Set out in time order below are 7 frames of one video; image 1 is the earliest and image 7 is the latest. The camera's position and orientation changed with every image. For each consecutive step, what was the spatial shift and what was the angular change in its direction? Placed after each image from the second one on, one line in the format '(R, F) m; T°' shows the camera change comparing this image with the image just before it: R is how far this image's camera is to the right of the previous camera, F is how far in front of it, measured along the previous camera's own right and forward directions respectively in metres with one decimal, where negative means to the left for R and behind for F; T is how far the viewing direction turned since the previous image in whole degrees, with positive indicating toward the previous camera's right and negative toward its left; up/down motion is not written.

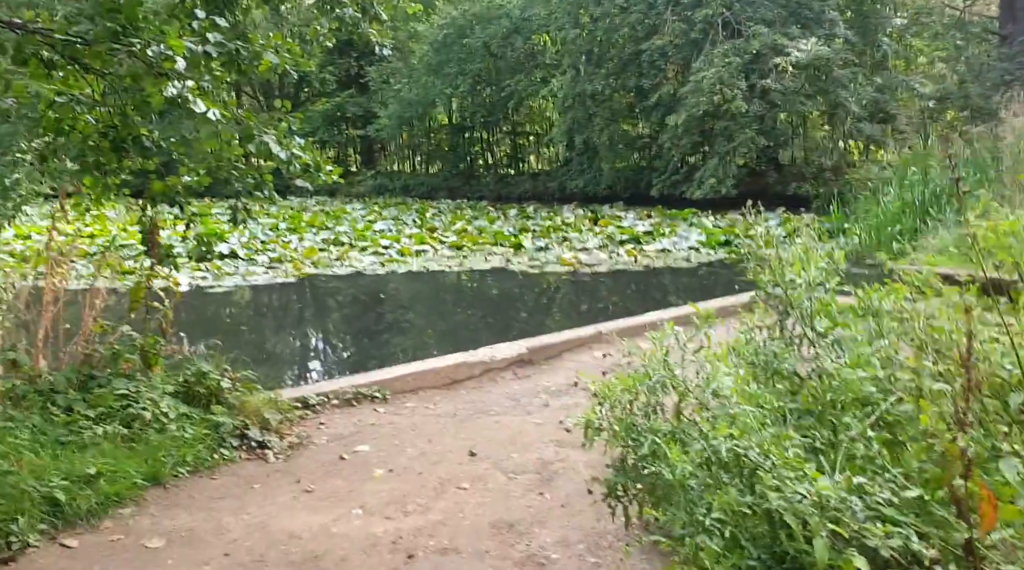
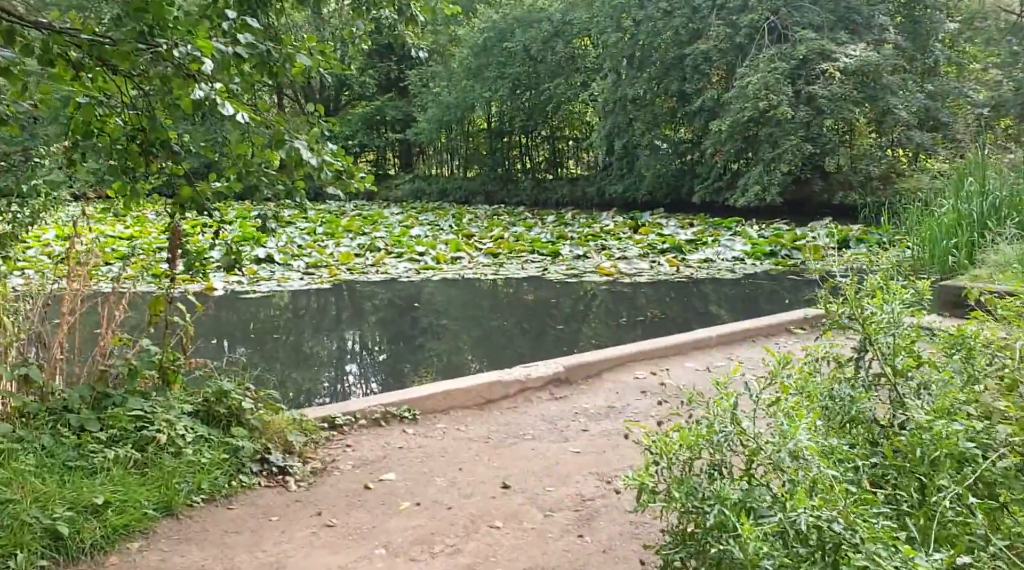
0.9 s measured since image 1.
(0.0, +0.2) m; -2°
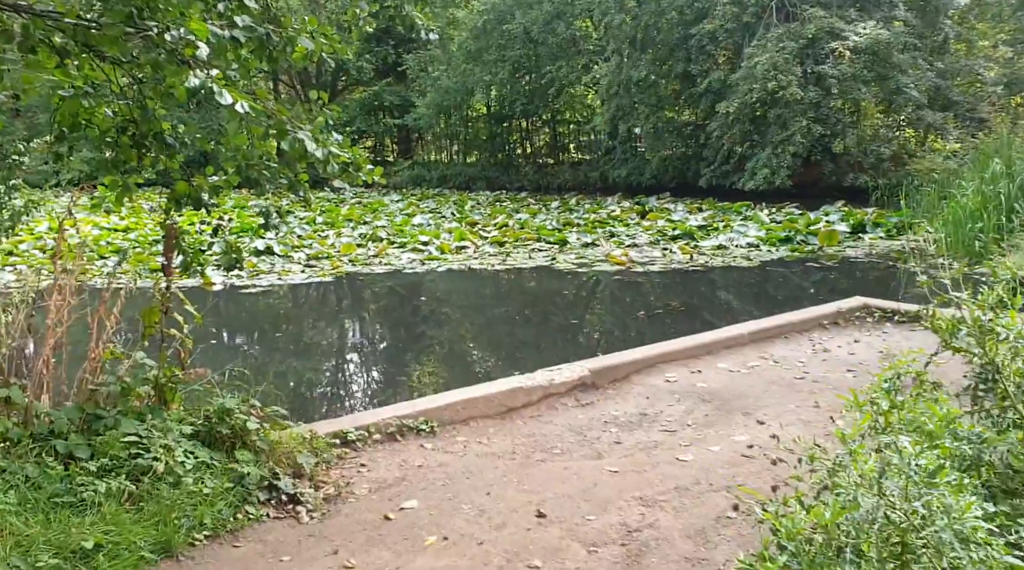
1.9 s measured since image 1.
(-0.1, +0.2) m; 0°
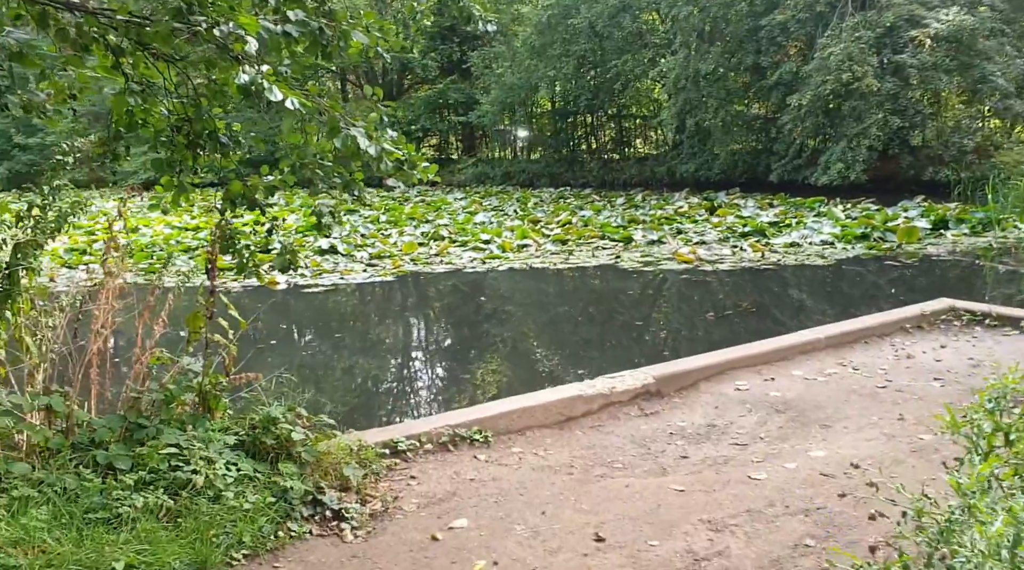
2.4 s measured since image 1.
(0.0, +0.1) m; -4°
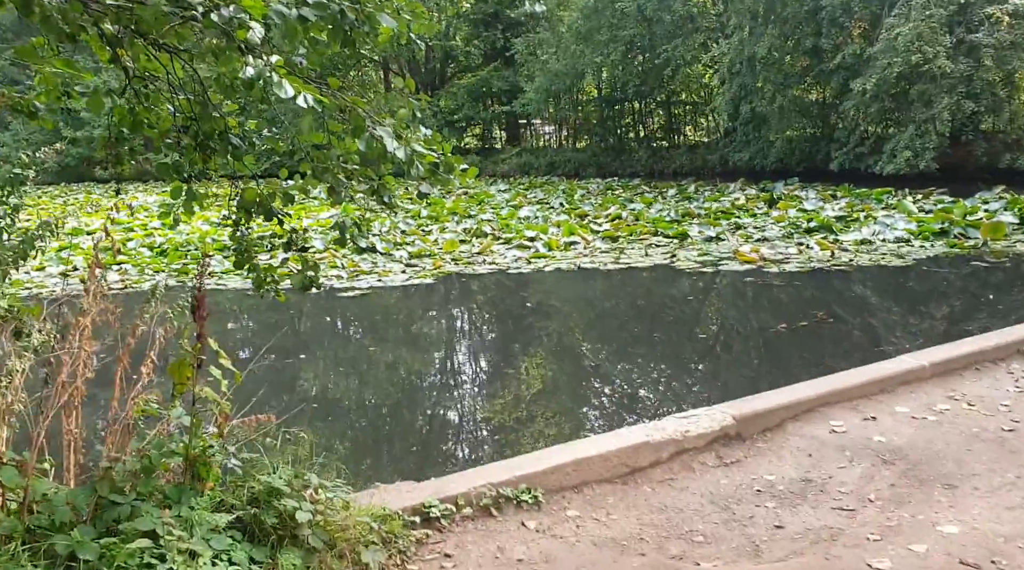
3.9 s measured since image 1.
(0.0, +0.4) m; -3°
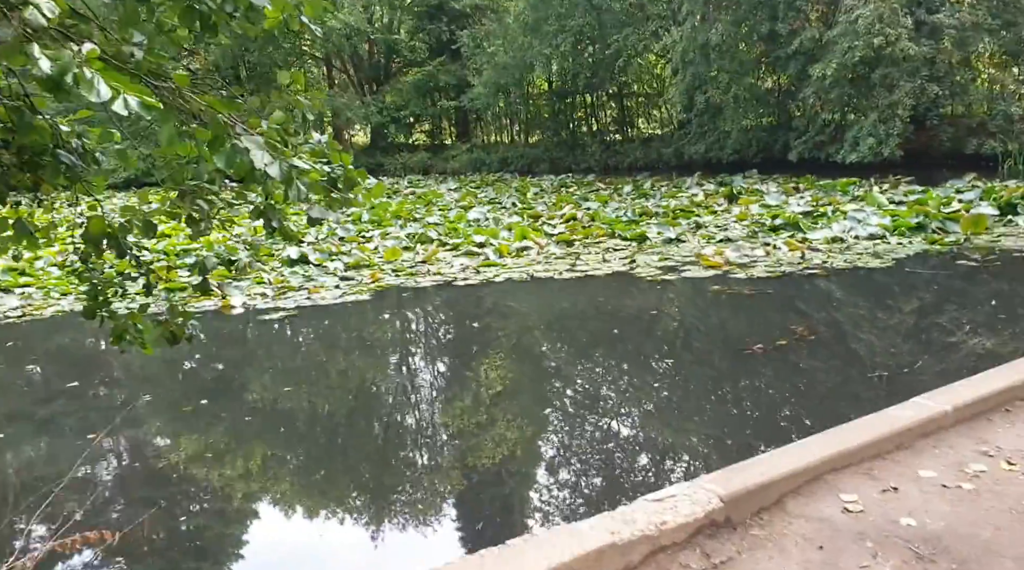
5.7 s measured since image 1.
(+0.1, +0.6) m; +3°
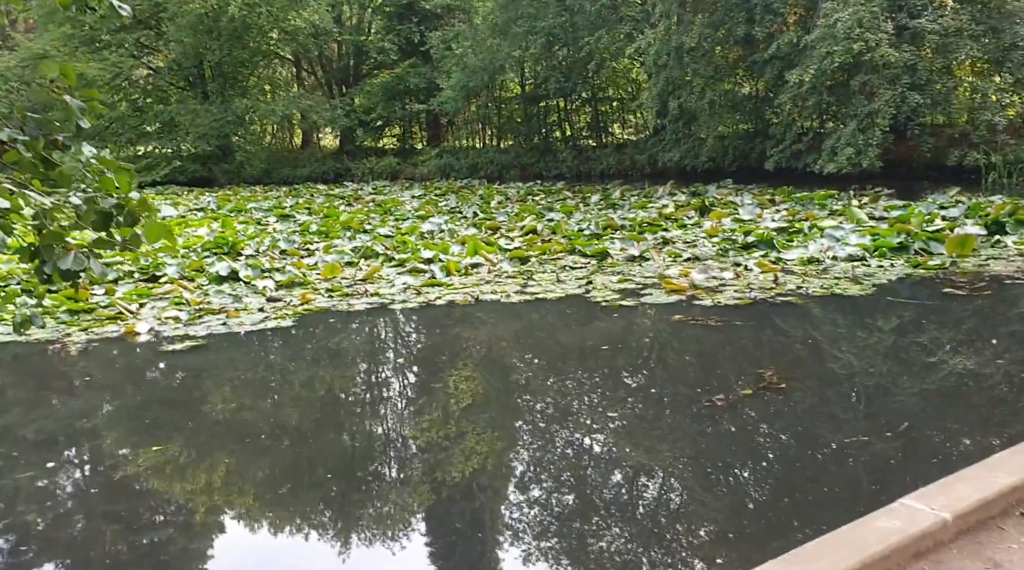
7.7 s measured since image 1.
(+0.2, +0.6) m; +1°
